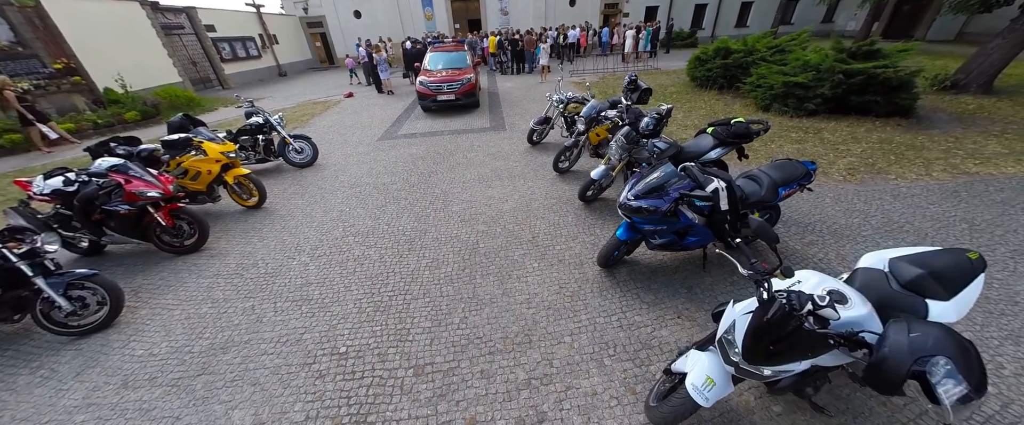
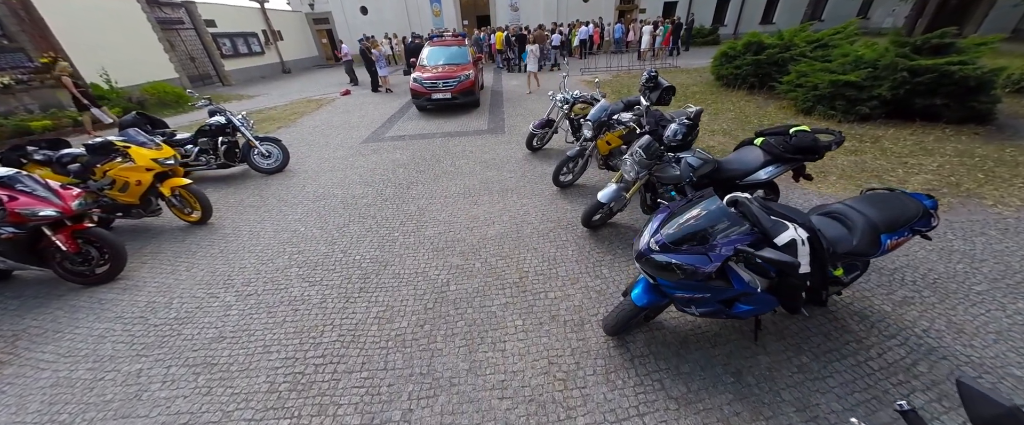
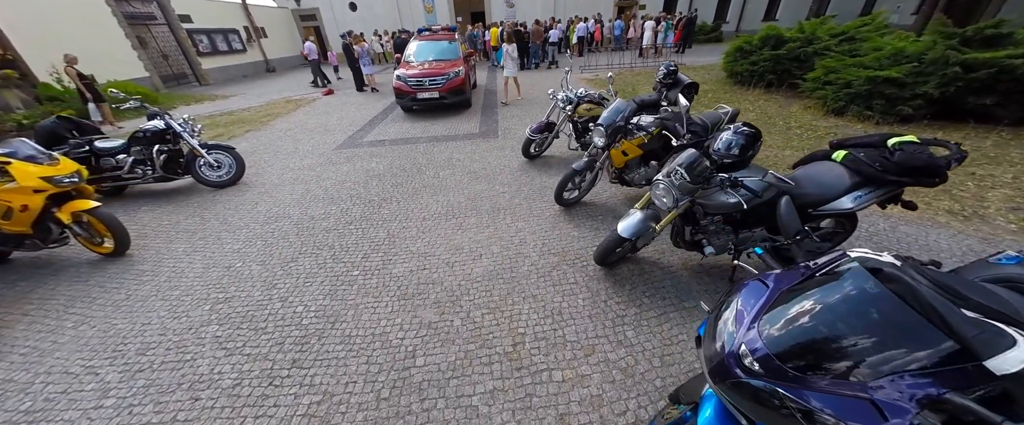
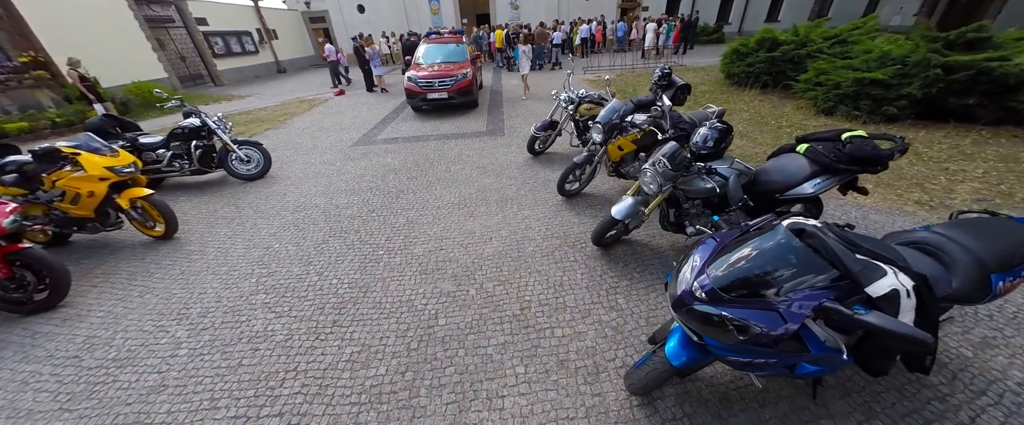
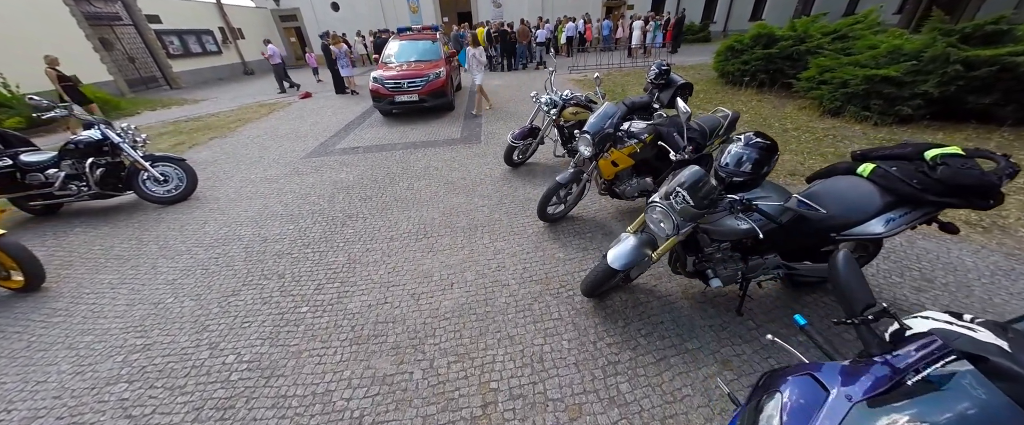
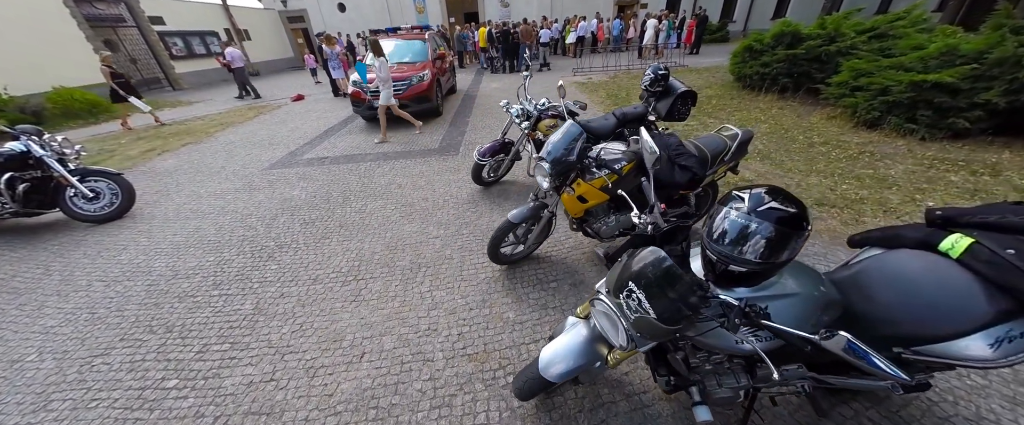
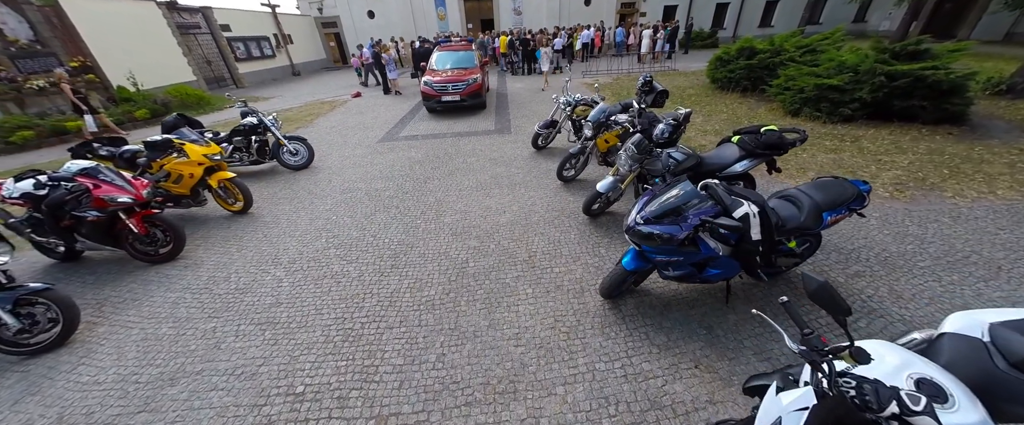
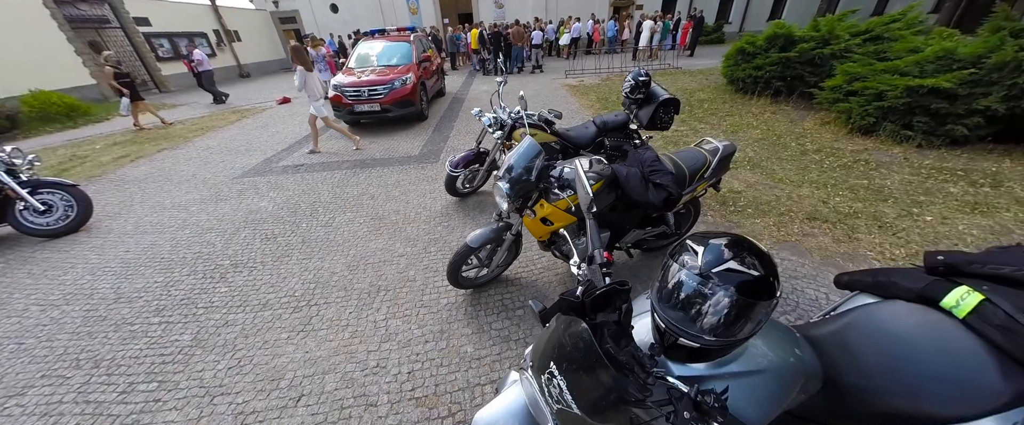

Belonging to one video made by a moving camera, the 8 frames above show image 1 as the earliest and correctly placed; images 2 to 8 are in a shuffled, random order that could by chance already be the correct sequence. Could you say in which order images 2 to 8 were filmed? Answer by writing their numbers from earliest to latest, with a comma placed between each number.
7, 2, 4, 3, 5, 6, 8
